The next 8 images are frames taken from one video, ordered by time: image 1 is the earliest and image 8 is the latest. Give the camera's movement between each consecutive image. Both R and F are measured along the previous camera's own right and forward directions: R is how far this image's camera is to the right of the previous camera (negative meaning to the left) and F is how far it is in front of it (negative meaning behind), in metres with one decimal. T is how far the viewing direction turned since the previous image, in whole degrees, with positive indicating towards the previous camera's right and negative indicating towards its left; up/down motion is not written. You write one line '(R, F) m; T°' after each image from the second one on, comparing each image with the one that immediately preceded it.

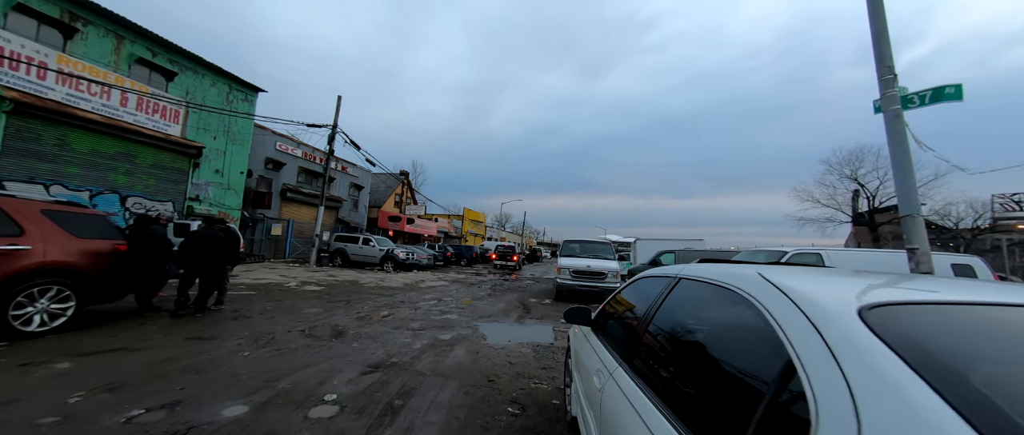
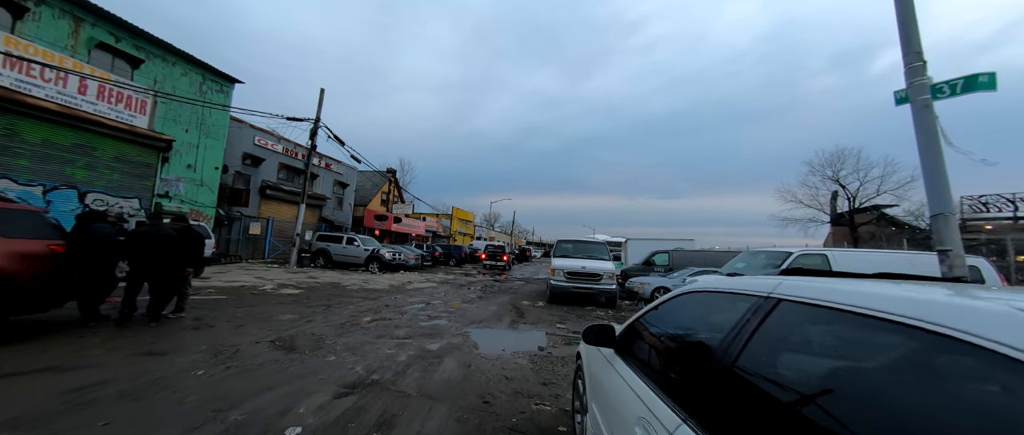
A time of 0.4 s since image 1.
(-0.1, +0.5) m; +2°
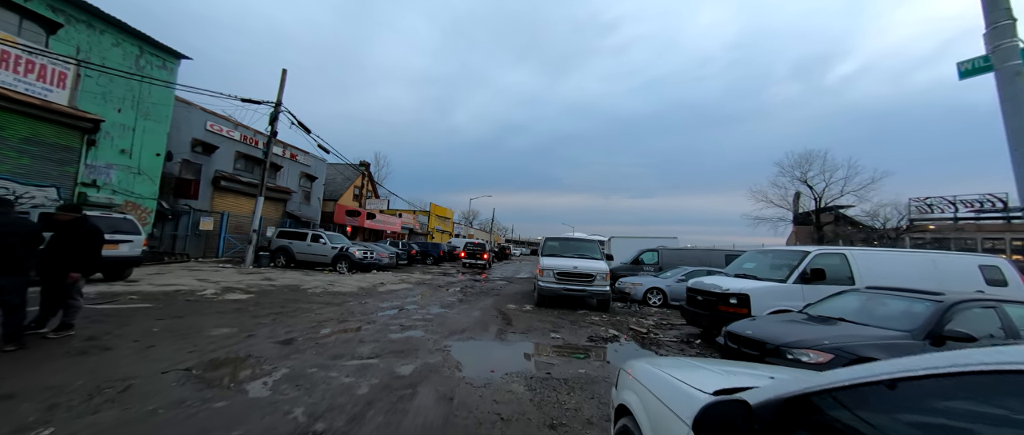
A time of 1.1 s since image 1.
(-0.2, +1.0) m; +4°
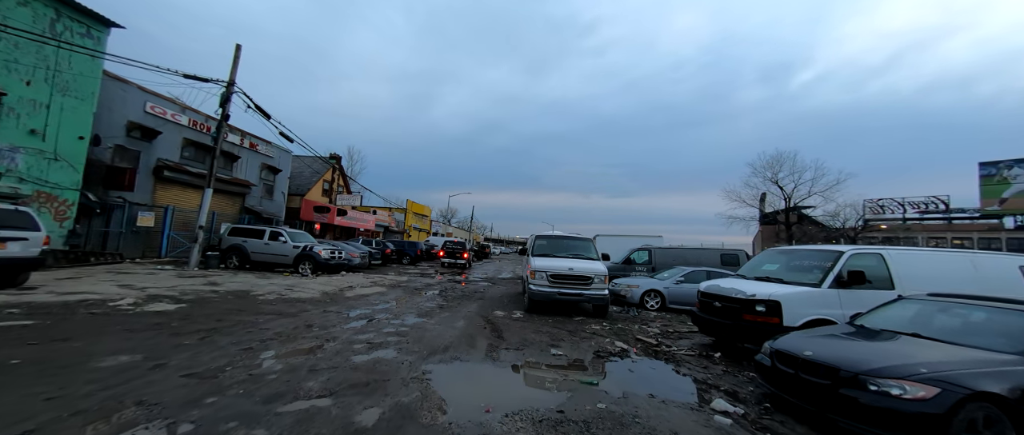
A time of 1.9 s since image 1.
(-0.2, +1.1) m; +4°
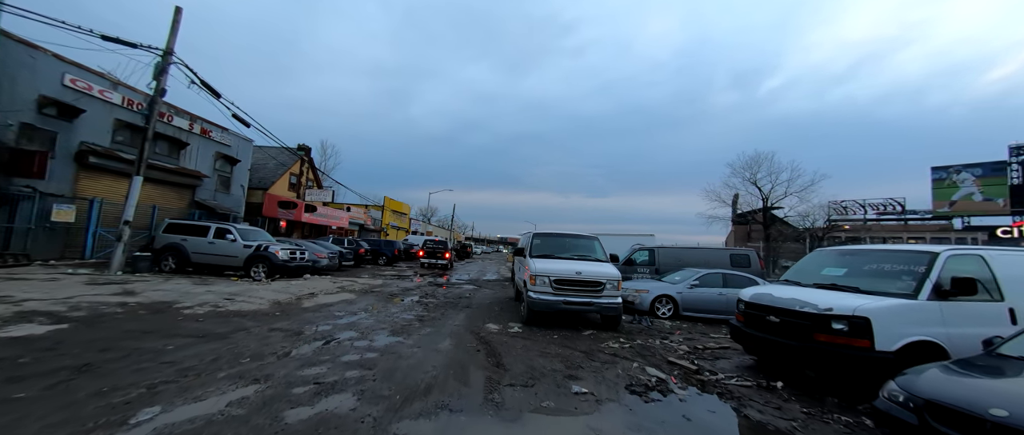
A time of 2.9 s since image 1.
(-0.3, +1.4) m; +3°
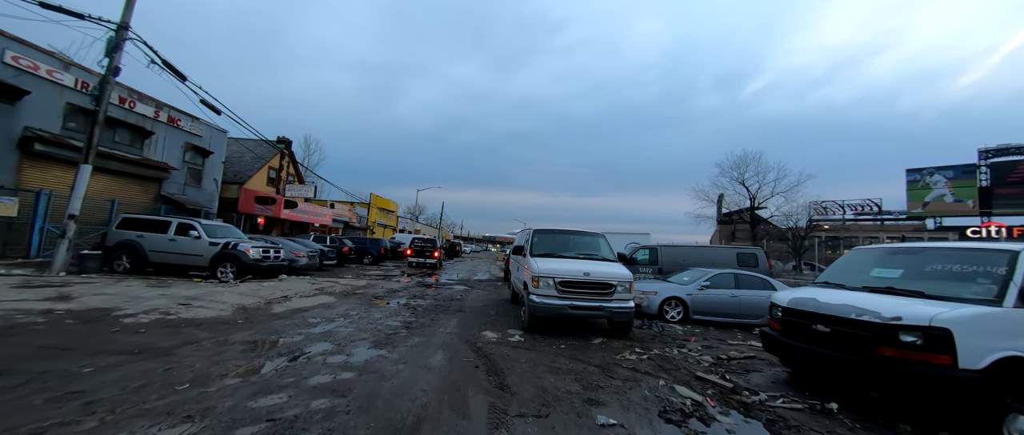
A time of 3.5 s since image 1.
(-0.2, +0.8) m; +2°
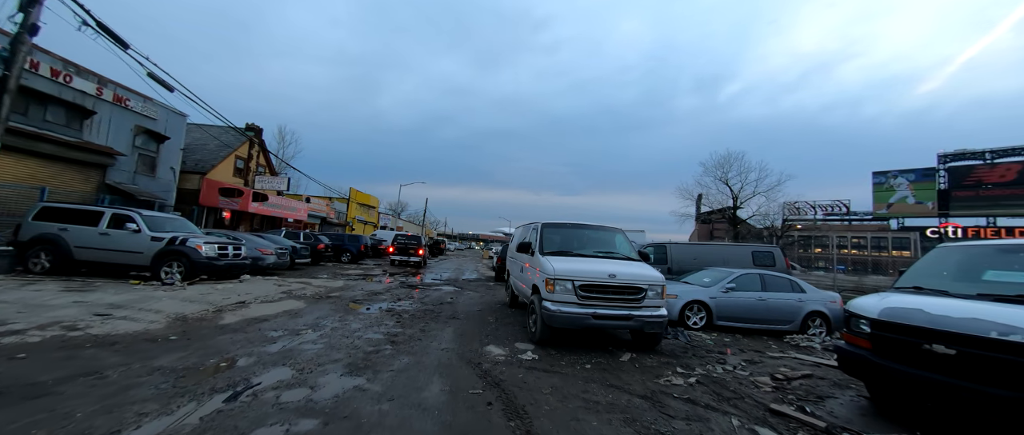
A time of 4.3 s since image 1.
(-0.4, +1.1) m; +3°
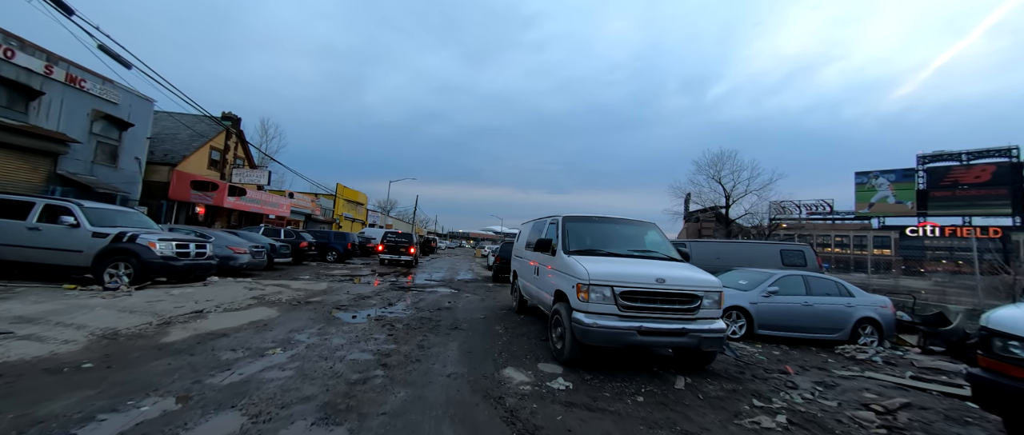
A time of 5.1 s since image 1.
(-0.4, +1.0) m; +2°
